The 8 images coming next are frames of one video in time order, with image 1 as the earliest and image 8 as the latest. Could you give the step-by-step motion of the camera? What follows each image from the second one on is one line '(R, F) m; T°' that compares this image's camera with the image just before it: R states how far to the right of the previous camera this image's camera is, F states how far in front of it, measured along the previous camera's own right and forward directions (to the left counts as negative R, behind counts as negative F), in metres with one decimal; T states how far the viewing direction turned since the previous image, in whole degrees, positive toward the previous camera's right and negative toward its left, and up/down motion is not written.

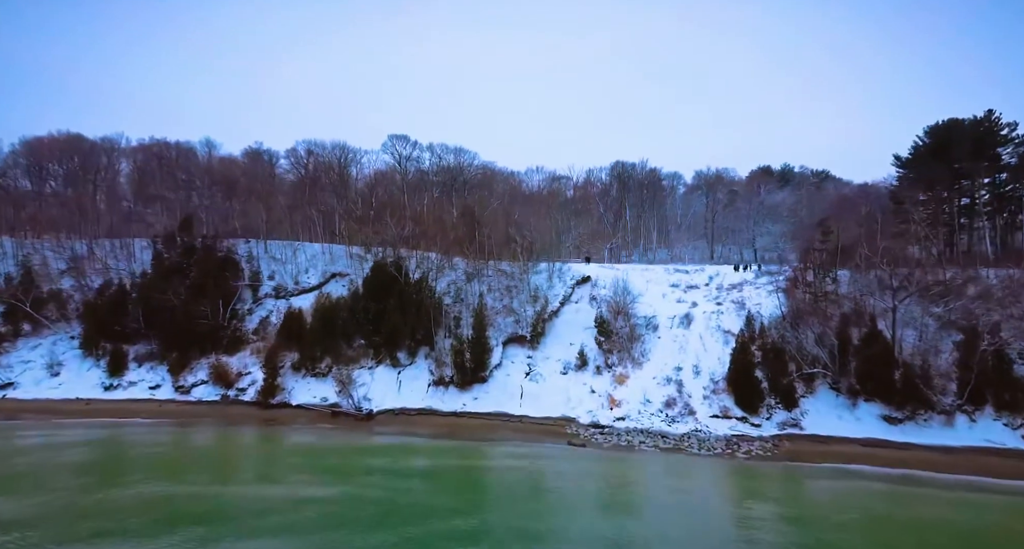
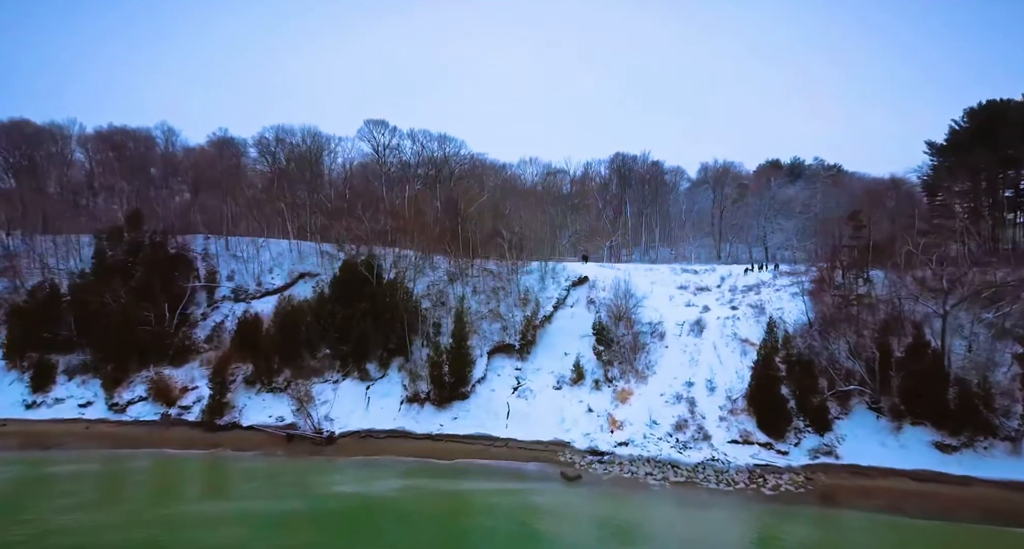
(+0.7, +4.6) m; 0°
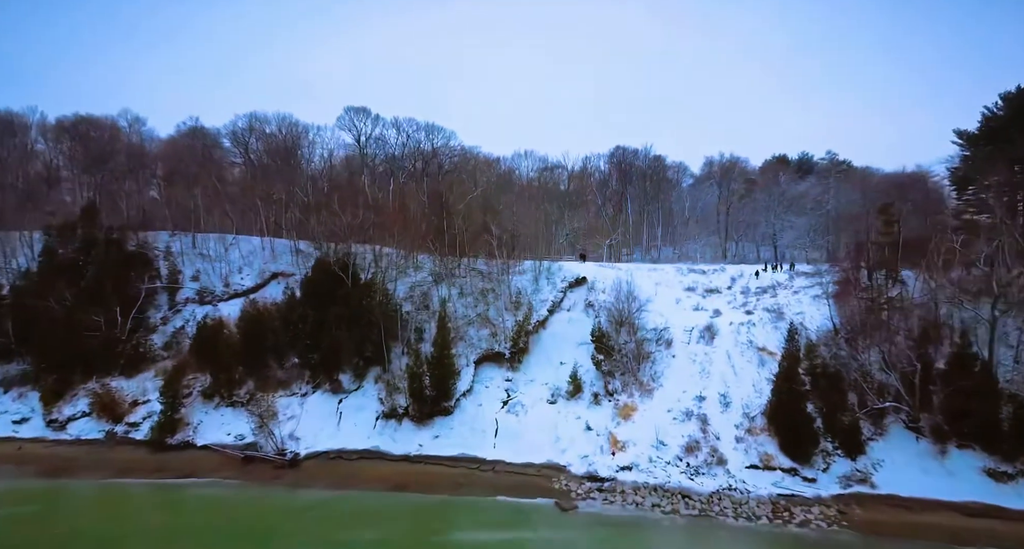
(+0.5, +3.3) m; 0°
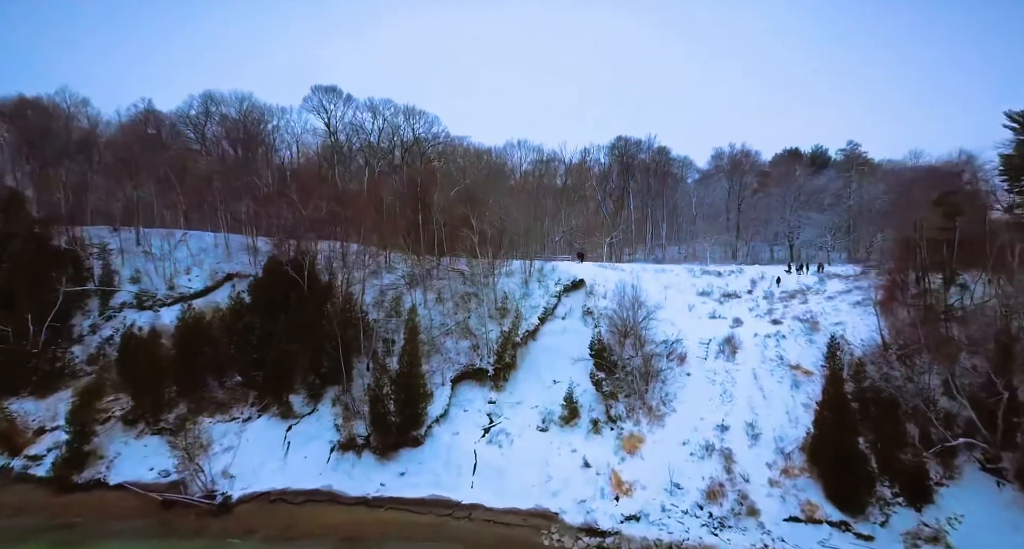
(+0.7, +4.6) m; 0°
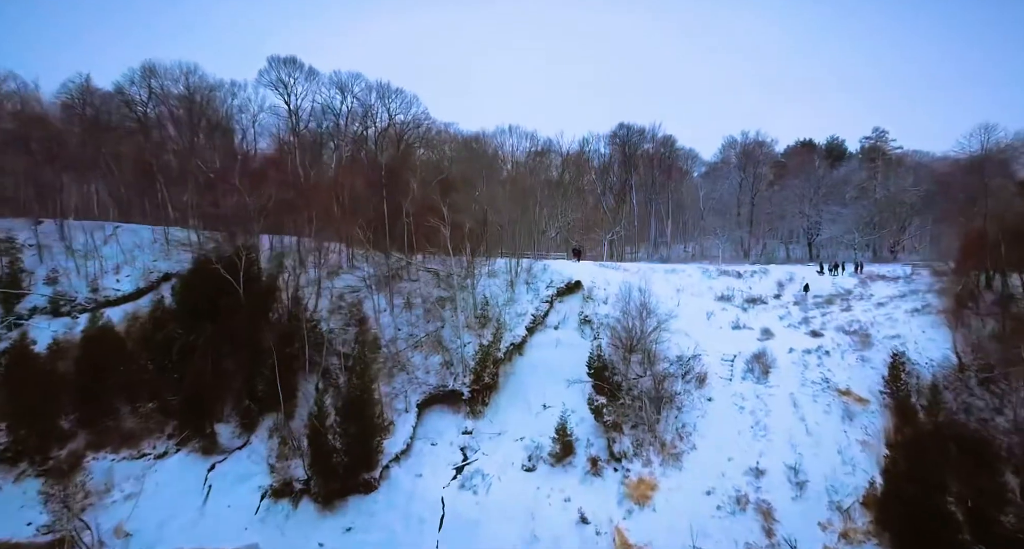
(+0.7, +4.6) m; 0°
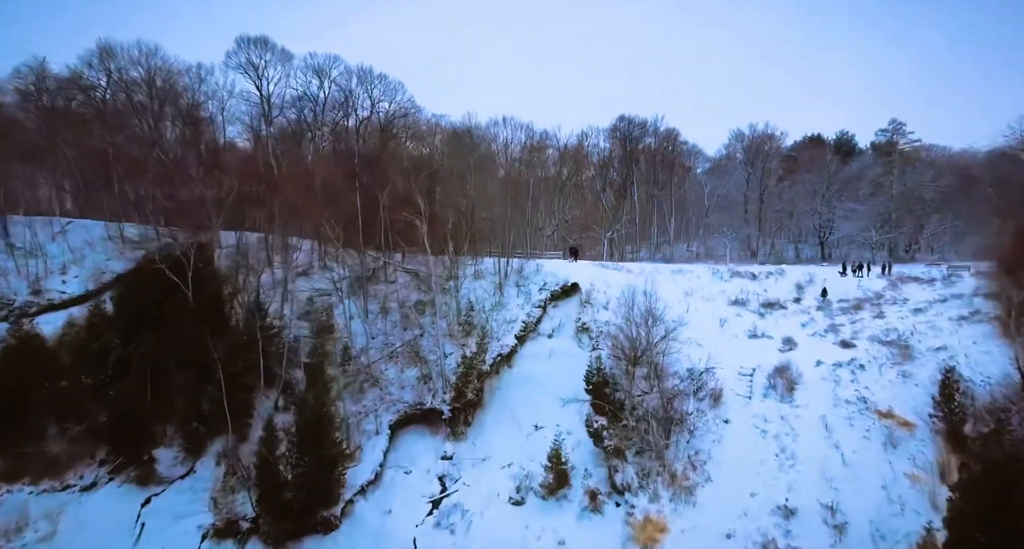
(+0.4, +2.6) m; 0°
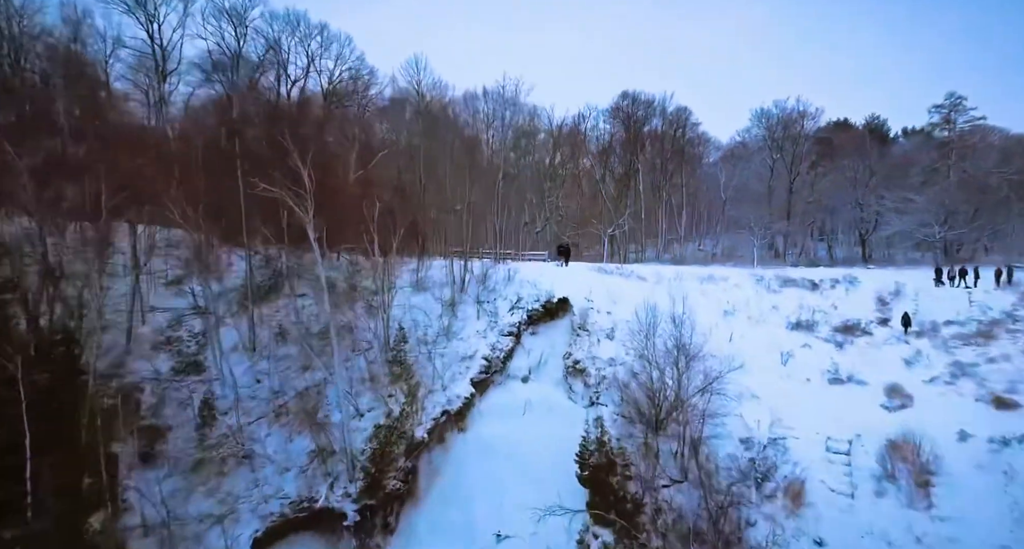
(+1.1, +7.0) m; 0°
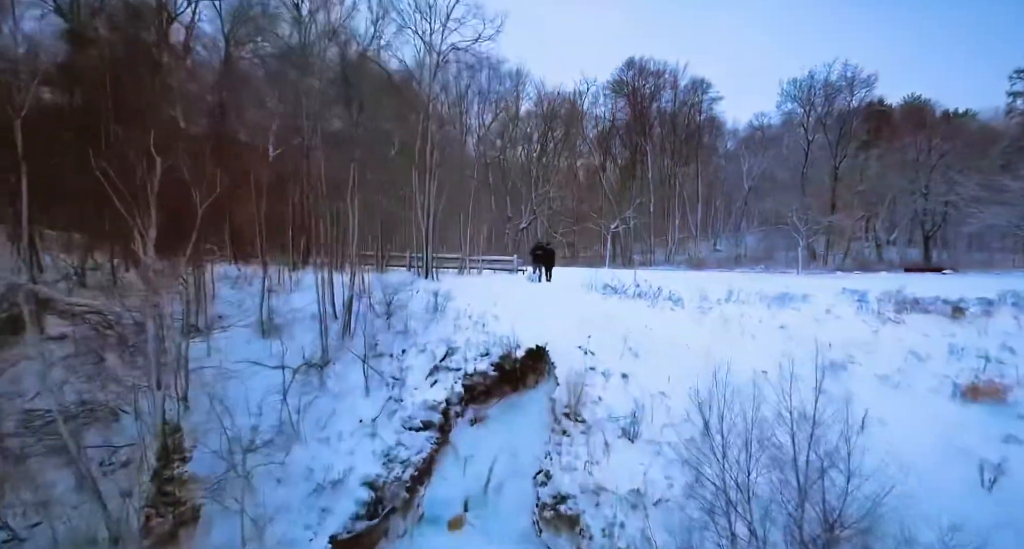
(+1.0, +7.1) m; 0°
